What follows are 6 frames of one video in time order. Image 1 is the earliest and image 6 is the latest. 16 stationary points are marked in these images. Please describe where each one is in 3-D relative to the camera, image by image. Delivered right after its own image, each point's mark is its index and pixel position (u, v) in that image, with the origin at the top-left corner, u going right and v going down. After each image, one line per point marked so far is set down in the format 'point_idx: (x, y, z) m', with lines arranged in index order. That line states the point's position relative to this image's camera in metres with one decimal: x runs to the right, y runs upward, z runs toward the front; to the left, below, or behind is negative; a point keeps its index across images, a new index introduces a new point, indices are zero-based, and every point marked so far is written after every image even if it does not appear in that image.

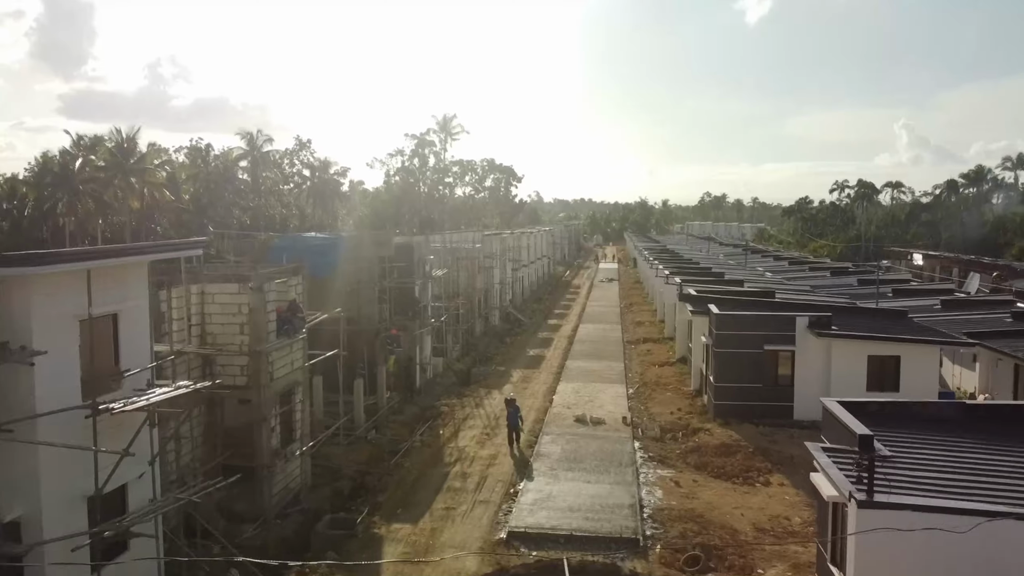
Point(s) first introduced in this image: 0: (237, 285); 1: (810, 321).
0: (-4.0, 0.0, +12.8) m
1: (+6.4, -0.7, +18.8) m
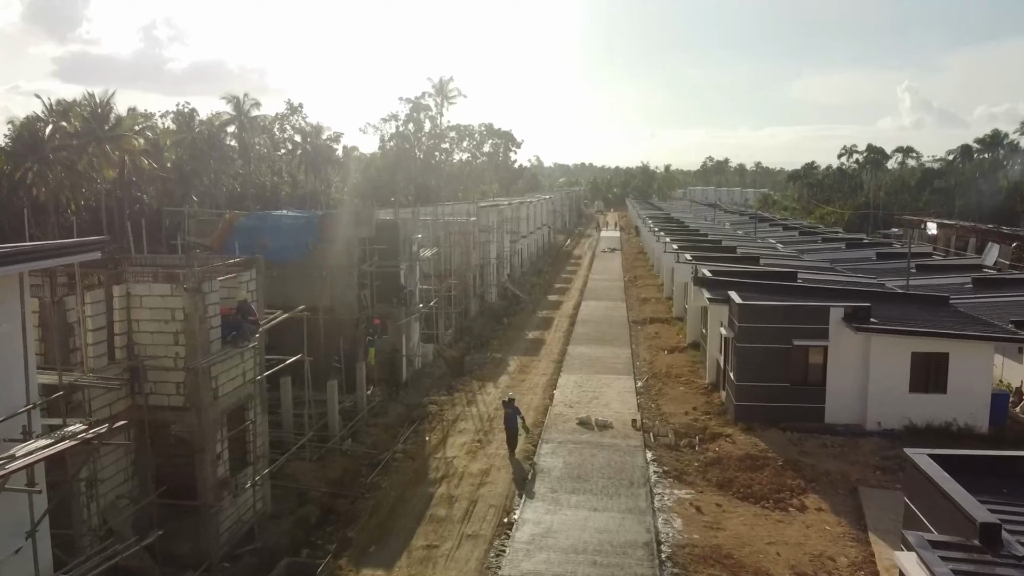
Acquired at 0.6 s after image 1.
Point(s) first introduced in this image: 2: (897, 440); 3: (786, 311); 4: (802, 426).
0: (-4.1, 0.0, +10.5) m
1: (+6.3, -0.5, +16.6) m
2: (+7.1, -2.8, +16.1) m
3: (+5.3, -0.4, +16.7) m
4: (+5.6, -2.7, +16.7) m
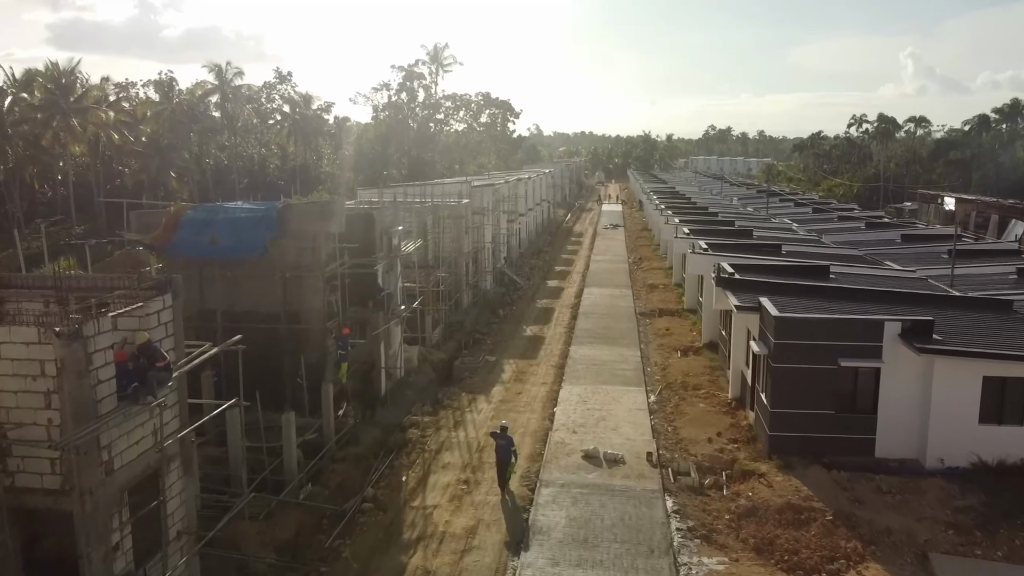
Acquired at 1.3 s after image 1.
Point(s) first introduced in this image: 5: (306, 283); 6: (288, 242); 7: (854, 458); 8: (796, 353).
0: (-4.2, -0.4, +7.8) m
1: (+6.2, -0.6, +13.9) m
2: (+7.0, -3.0, +13.5) m
3: (+5.1, -0.6, +14.0) m
4: (+5.5, -2.8, +14.1) m
5: (-3.9, +0.1, +16.2) m
6: (-4.2, +0.8, +16.1) m
7: (+5.6, -2.8, +14.3) m
8: (+4.6, -1.1, +14.2) m
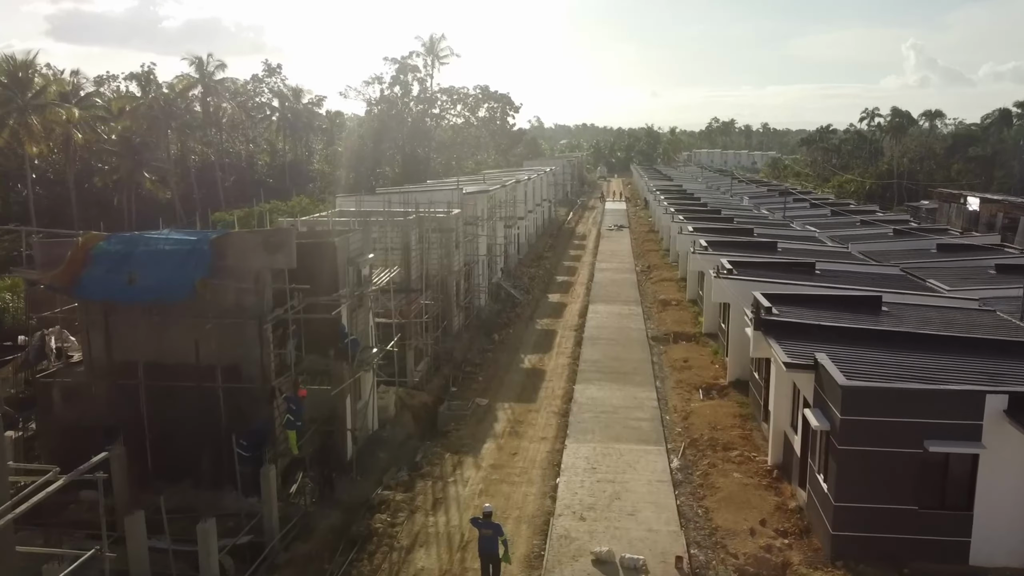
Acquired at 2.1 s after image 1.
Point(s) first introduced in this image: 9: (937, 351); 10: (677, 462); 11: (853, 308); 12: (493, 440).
0: (-4.4, -1.2, +4.6) m
1: (+6.1, -1.4, +10.7) m
2: (+6.9, -3.8, +10.3) m
3: (+5.0, -1.4, +10.8) m
4: (+5.4, -3.6, +10.9) m
5: (-4.0, -0.7, +13.0) m
6: (-4.3, +0.1, +12.9) m
7: (+5.5, -3.6, +11.2) m
8: (+4.5, -1.8, +11.0) m
9: (+6.6, -1.0, +13.5) m
10: (+2.9, -3.1, +15.4) m
11: (+6.8, -0.4, +17.4) m
12: (-0.4, -2.9, +16.8) m
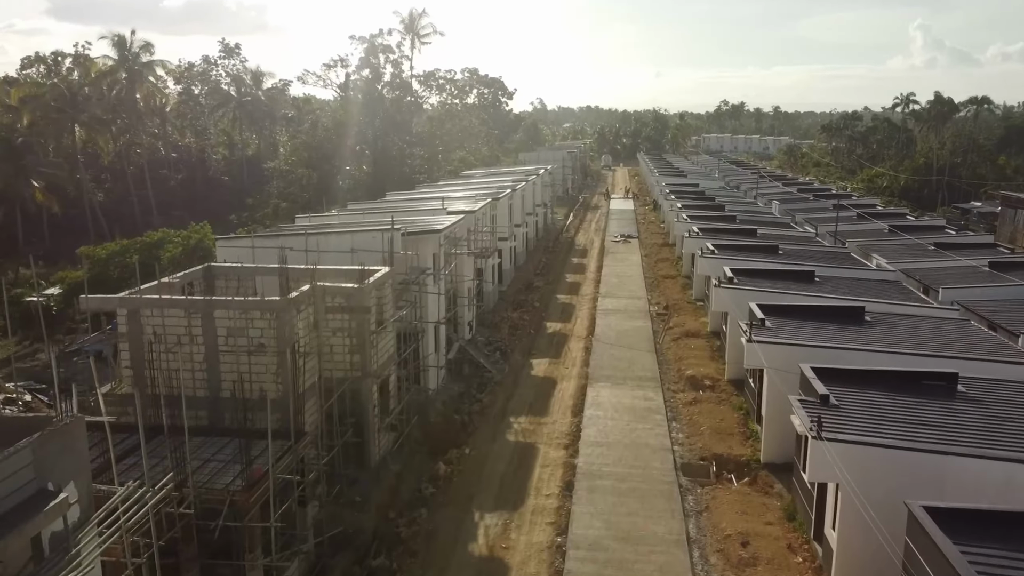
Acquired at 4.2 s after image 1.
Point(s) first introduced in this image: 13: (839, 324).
0: (-5.3, -3.6, -4.4) m
1: (+5.2, -3.7, +1.6) m
2: (+5.9, -6.1, +1.3) m
3: (+4.1, -3.7, +1.8) m
4: (+4.4, -5.9, +1.9) m
5: (-4.9, -2.9, +4.0) m
6: (-5.2, -2.1, +3.9) m
7: (+4.6, -5.9, +2.2) m
8: (+3.6, -4.1, +2.0) m
9: (+5.6, -3.2, +4.4) m
10: (+2.0, -5.3, +6.4) m
11: (+5.9, -2.6, +8.3) m
12: (-1.3, -5.1, +7.8) m
13: (+7.0, -0.7, +18.6) m
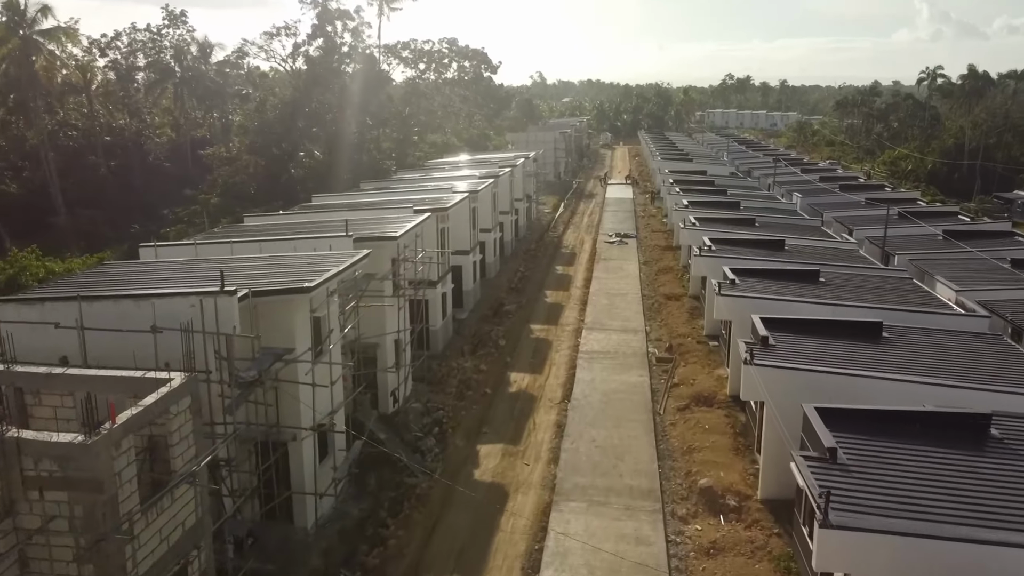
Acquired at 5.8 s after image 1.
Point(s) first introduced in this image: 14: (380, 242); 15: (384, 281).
0: (-6.6, -5.6, -11.6) m
1: (+3.9, -5.6, -5.6) m
2: (+4.7, -7.9, -5.8) m
3: (+2.8, -5.5, -5.5) m
4: (+3.1, -7.7, -5.2) m
5: (-6.2, -4.7, -3.2) m
6: (-6.5, -3.9, -3.4) m
7: (+3.3, -7.7, -5.0) m
8: (+2.3, -6.0, -5.2) m
9: (+4.4, -5.0, -2.8) m
10: (+0.7, -7.0, -0.8) m
11: (+4.6, -4.2, +1.0) m
12: (-2.5, -6.8, +0.6) m
13: (+5.8, -2.1, +11.3) m
14: (-2.6, +0.9, +17.8) m
15: (-2.5, +0.2, +17.8) m
